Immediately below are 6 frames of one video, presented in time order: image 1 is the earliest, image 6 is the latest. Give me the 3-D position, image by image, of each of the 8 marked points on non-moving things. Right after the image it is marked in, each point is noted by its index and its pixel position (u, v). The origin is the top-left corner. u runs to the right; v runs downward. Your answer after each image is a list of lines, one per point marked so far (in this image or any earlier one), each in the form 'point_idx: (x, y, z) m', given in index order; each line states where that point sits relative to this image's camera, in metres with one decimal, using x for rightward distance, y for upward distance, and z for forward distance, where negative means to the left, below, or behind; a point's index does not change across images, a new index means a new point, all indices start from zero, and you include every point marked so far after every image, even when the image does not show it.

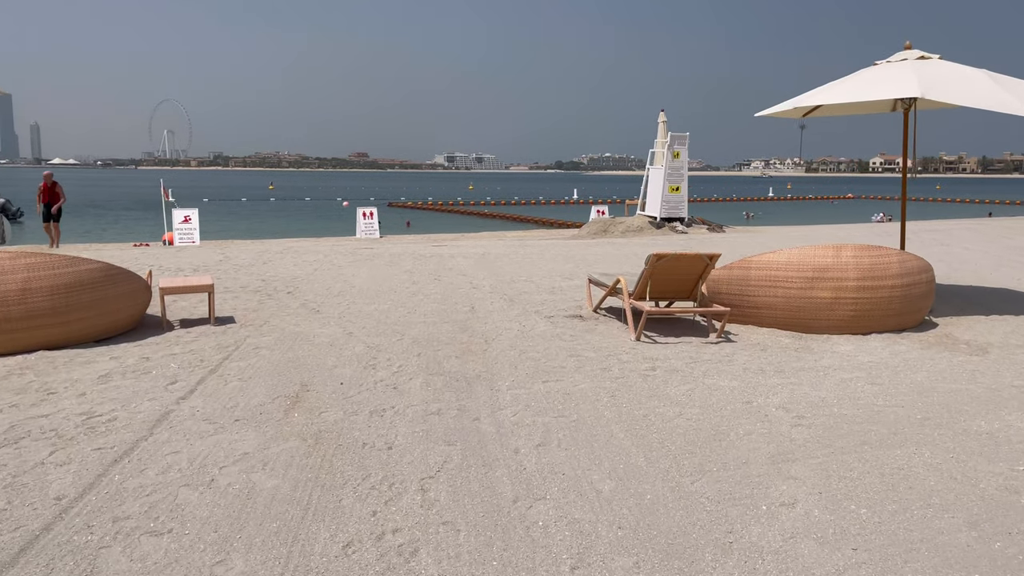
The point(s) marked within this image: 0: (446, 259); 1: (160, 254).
0: (-1.2, +0.5, +14.8) m
1: (-6.6, +0.6, +15.2) m
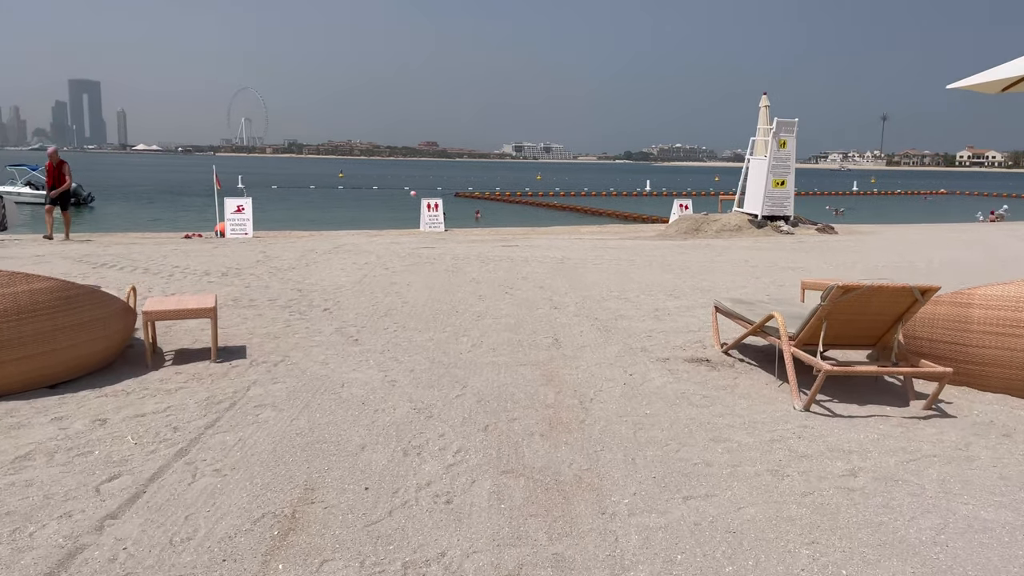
0: (+0.1, +0.4, +12.4) m
1: (-5.2, +0.6, +13.3) m
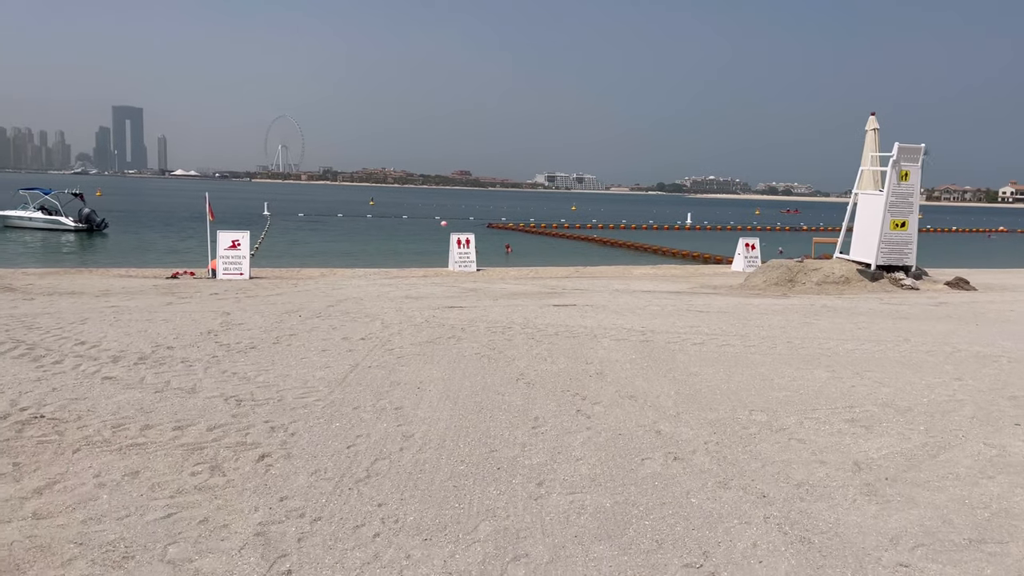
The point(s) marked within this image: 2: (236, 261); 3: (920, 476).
0: (+0.8, -0.6, +8.6) m
1: (-4.5, -0.3, +9.7) m
2: (-6.4, +0.6, +18.8) m
3: (+2.4, -1.1, +4.8) m
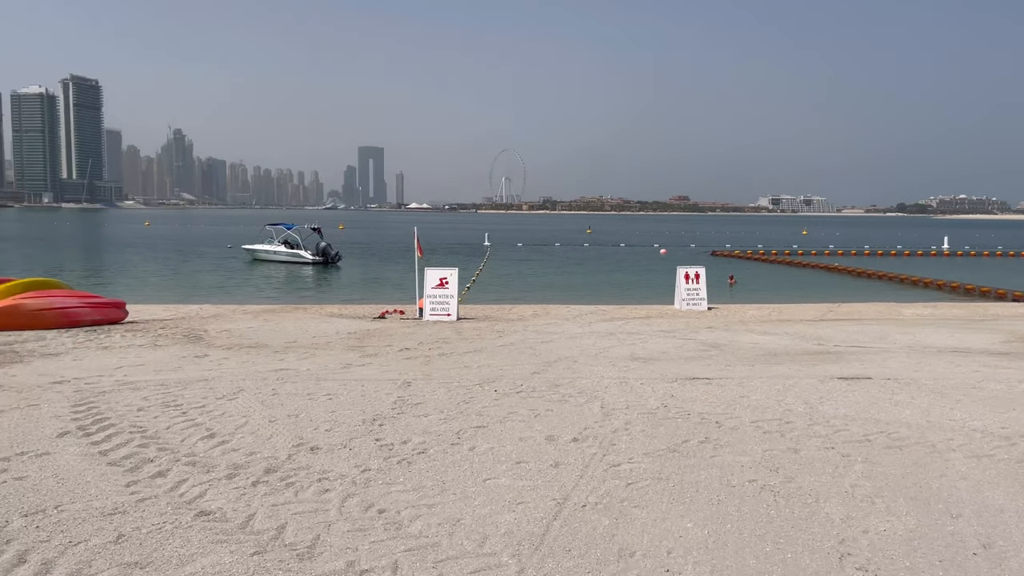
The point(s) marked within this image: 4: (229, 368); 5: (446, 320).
0: (+2.7, -1.2, +5.4) m
1: (-2.1, -0.9, +7.8) m
2: (-1.5, -0.3, +17.2) m
3: (+3.3, -1.5, +1.3) m
4: (-3.0, -0.8, +8.6) m
5: (-1.4, -0.7, +16.6) m
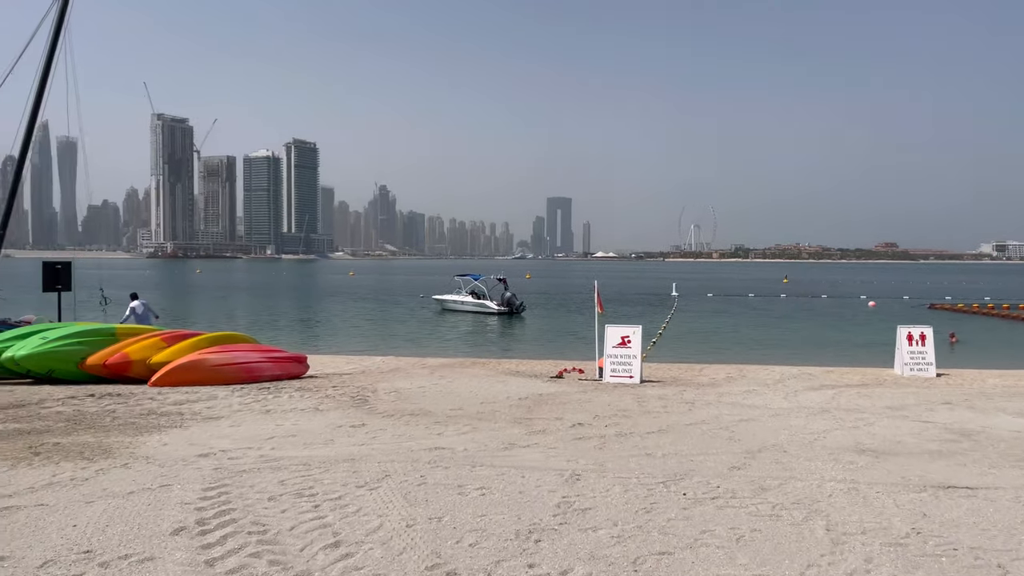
0: (+3.6, -1.6, +3.3) m
1: (-0.5, -1.5, +6.8) m
2: (+2.2, -1.4, +15.8) m
3: (+3.3, -1.7, -0.8) m
4: (-1.2, -1.5, +7.8) m
5: (+2.2, -1.8, +15.2) m
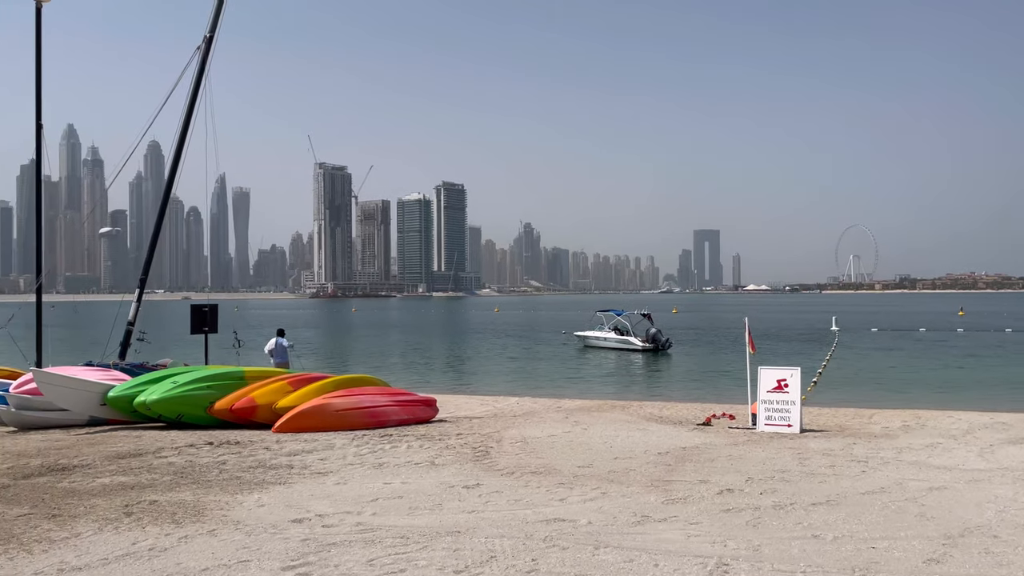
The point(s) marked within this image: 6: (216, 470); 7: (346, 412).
0: (+3.9, -1.7, +1.6) m
1: (+0.4, -1.8, +5.7) m
2: (+4.7, -2.1, +14.1) m
3: (+2.8, -1.7, -2.4) m
4: (-0.1, -1.9, +6.8) m
5: (+4.5, -2.4, +13.4) m
6: (-3.0, -1.9, +8.3) m
7: (-2.5, -1.8, +12.1) m
